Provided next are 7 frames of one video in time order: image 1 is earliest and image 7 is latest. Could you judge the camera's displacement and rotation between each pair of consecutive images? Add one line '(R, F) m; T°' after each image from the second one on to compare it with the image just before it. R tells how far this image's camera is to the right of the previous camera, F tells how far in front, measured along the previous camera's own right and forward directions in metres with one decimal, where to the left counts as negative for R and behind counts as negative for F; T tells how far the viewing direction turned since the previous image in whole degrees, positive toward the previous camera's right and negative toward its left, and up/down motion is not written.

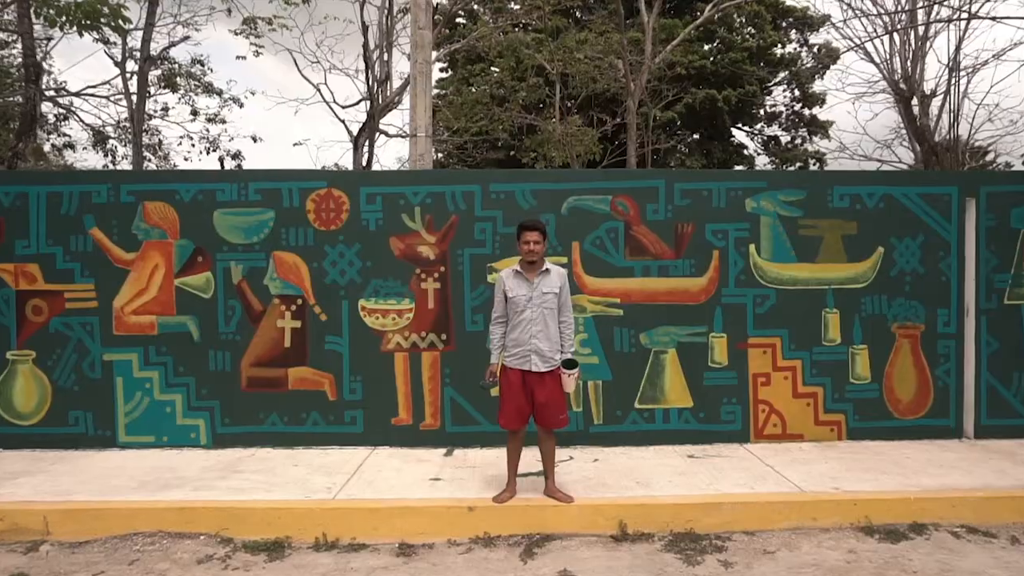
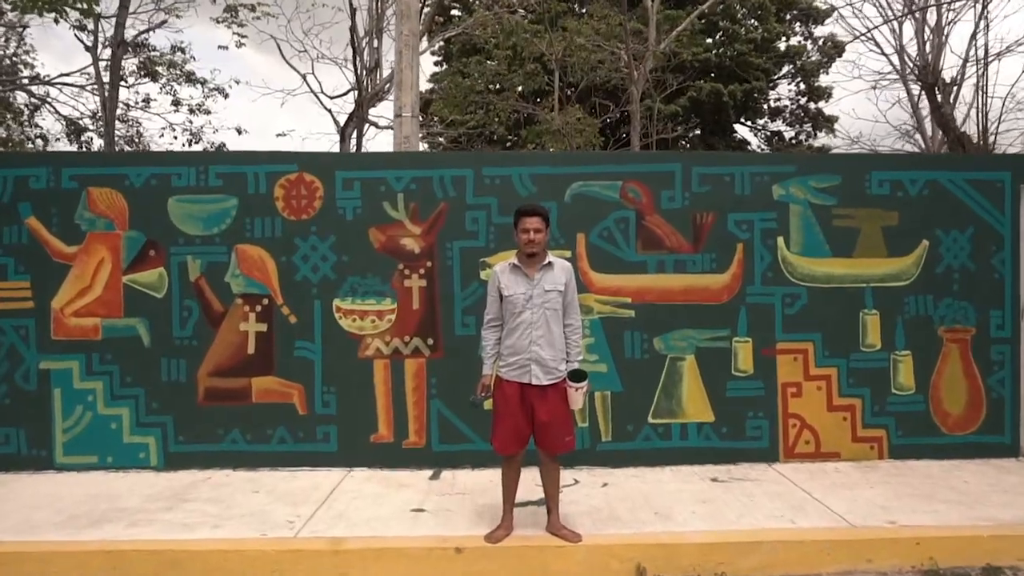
(0.0, +0.8) m; 0°
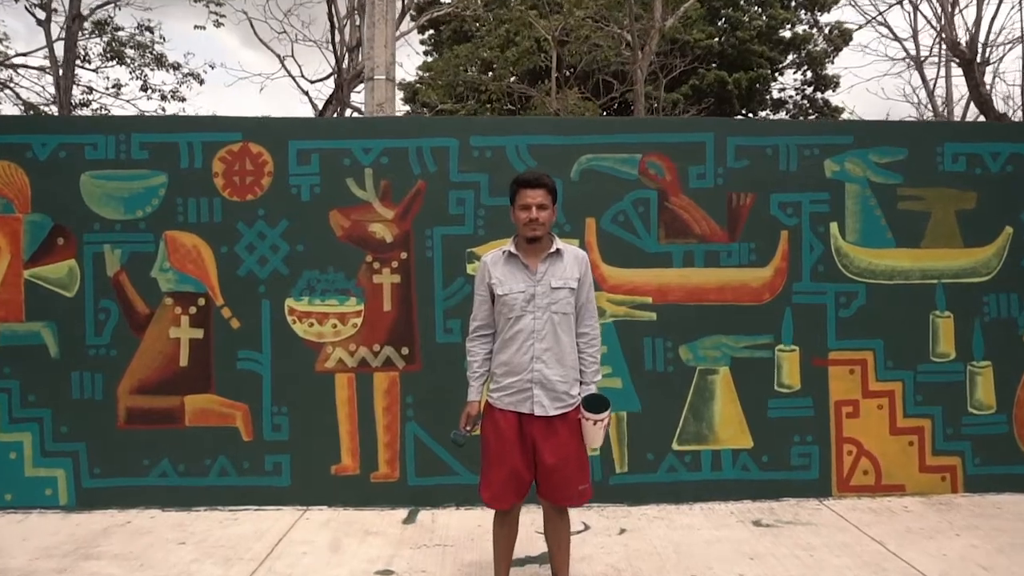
(0.0, +1.1) m; 0°
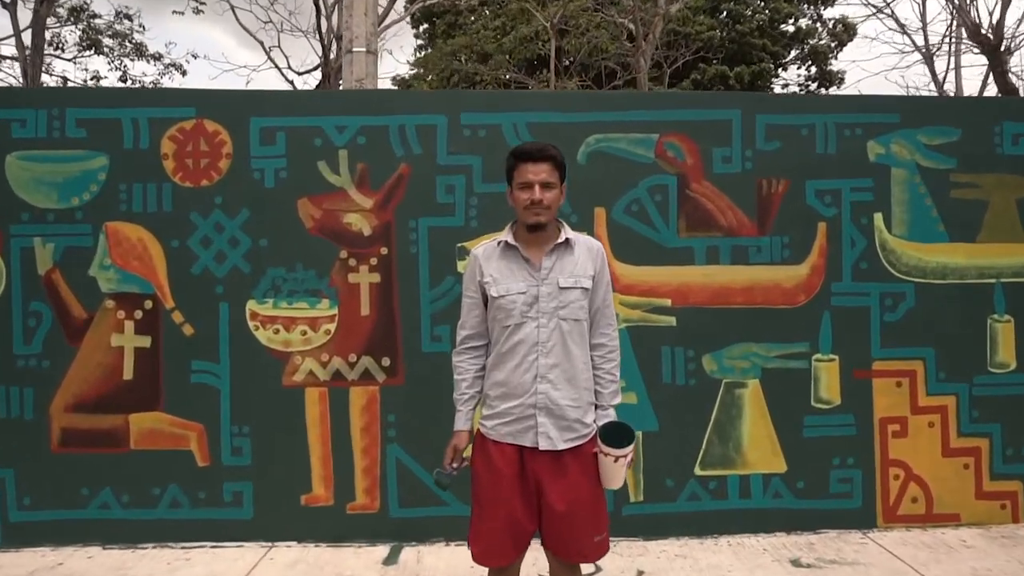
(0.0, +0.6) m; 0°
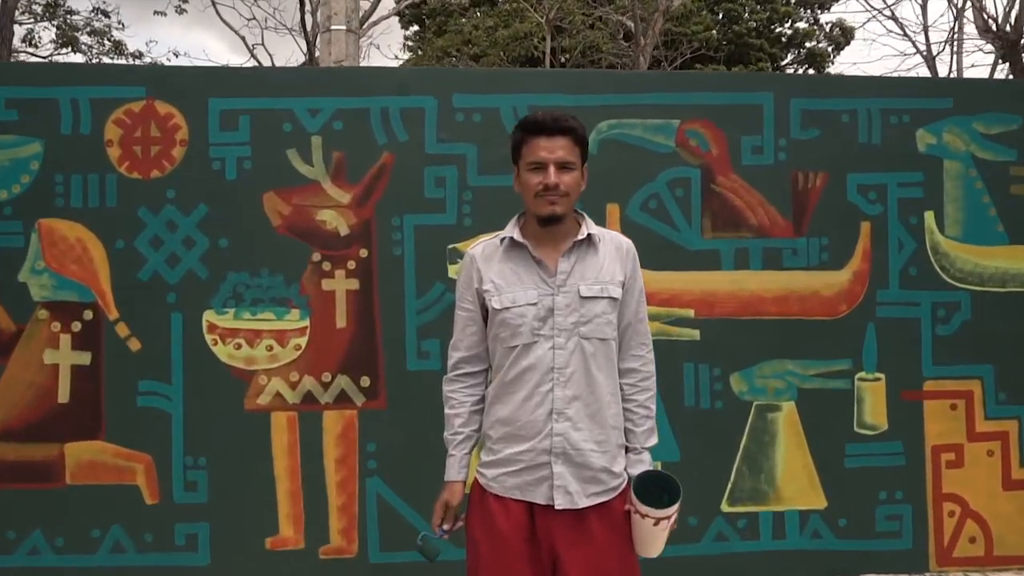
(0.0, +0.6) m; +1°
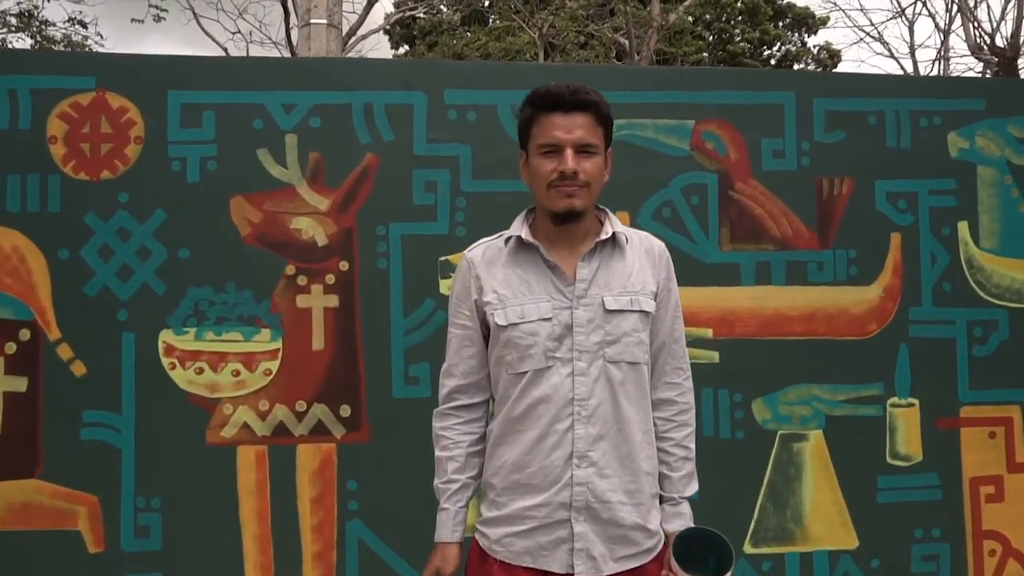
(0.0, +0.4) m; +1°
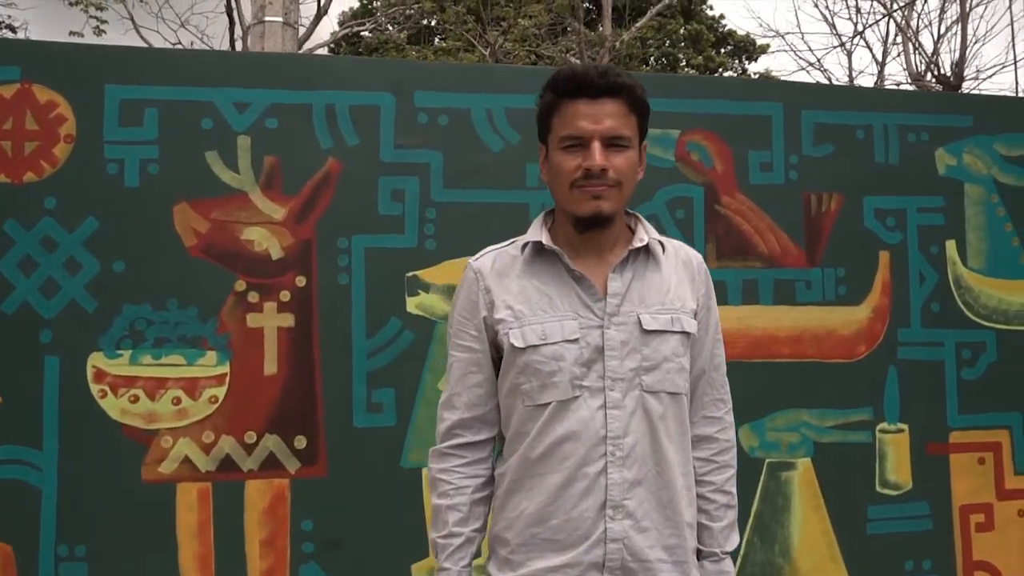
(-0.1, +0.3) m; +4°
